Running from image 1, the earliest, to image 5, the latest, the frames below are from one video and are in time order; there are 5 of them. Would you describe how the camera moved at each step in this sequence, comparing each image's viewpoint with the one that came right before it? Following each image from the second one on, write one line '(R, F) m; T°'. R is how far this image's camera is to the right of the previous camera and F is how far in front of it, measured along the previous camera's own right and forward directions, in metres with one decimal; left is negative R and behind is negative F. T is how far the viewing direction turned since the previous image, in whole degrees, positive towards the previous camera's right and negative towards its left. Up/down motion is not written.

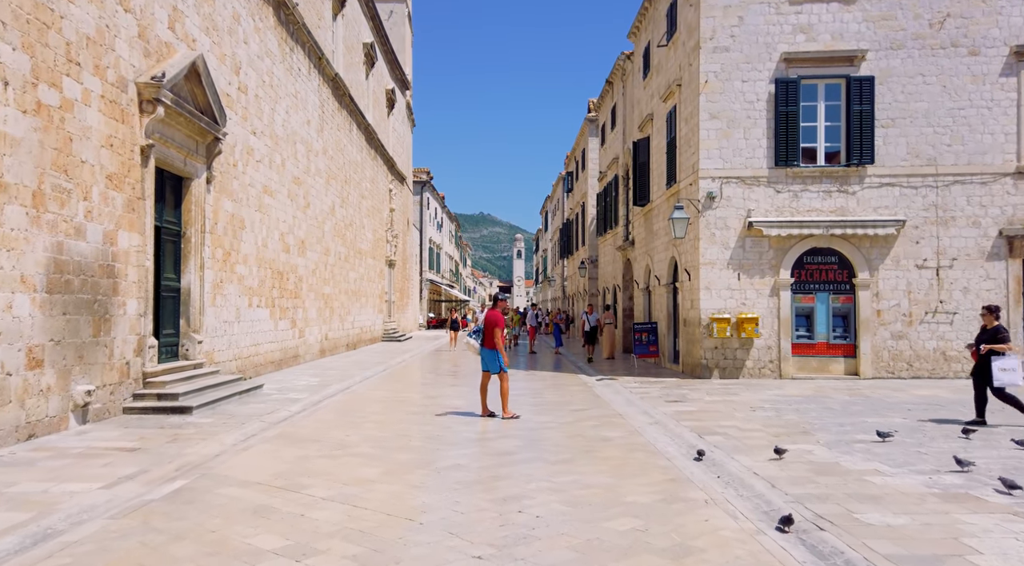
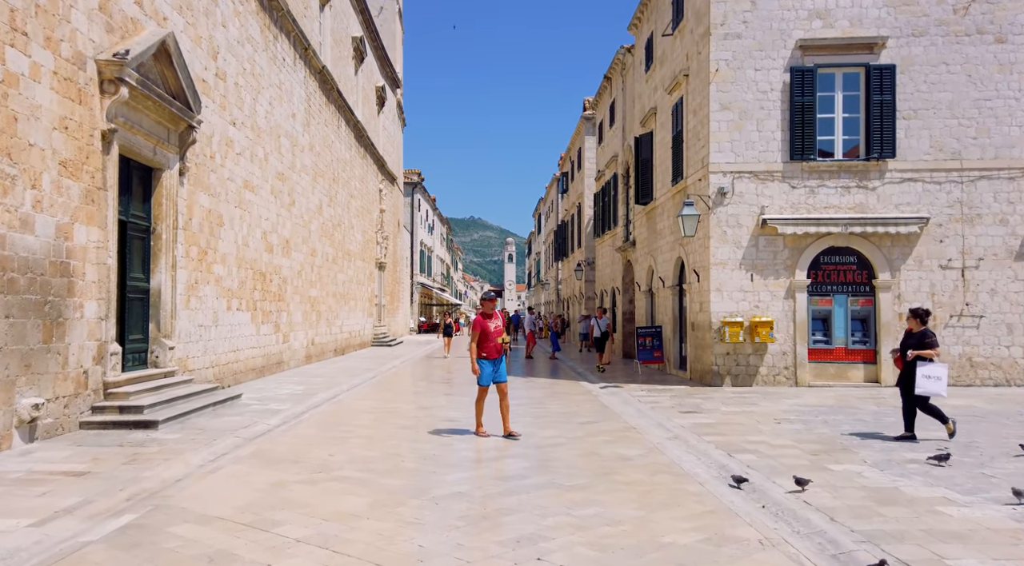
(-0.1, +0.9) m; +1°
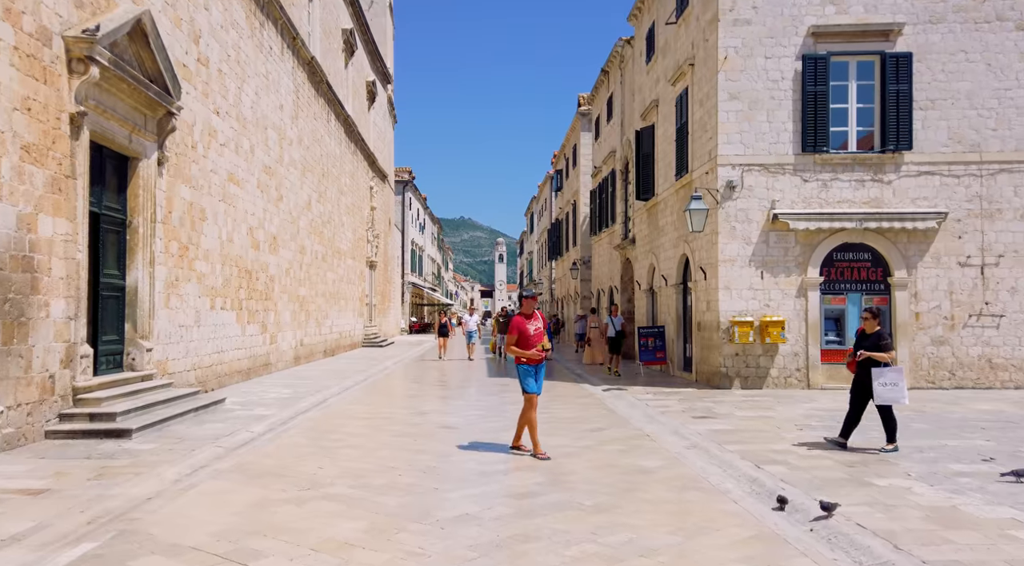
(-0.2, +0.6) m; +1°
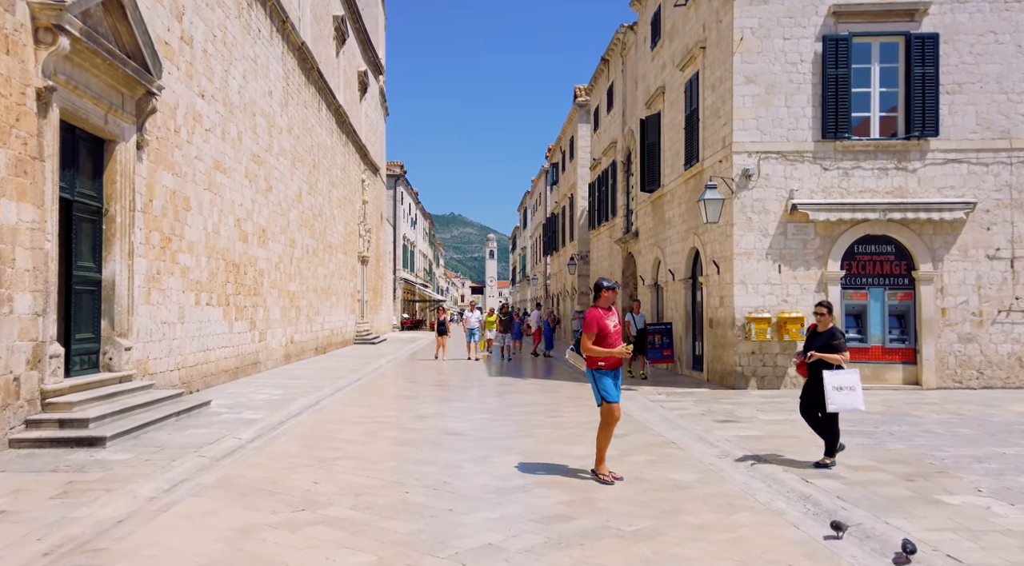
(-0.2, +0.7) m; +1°
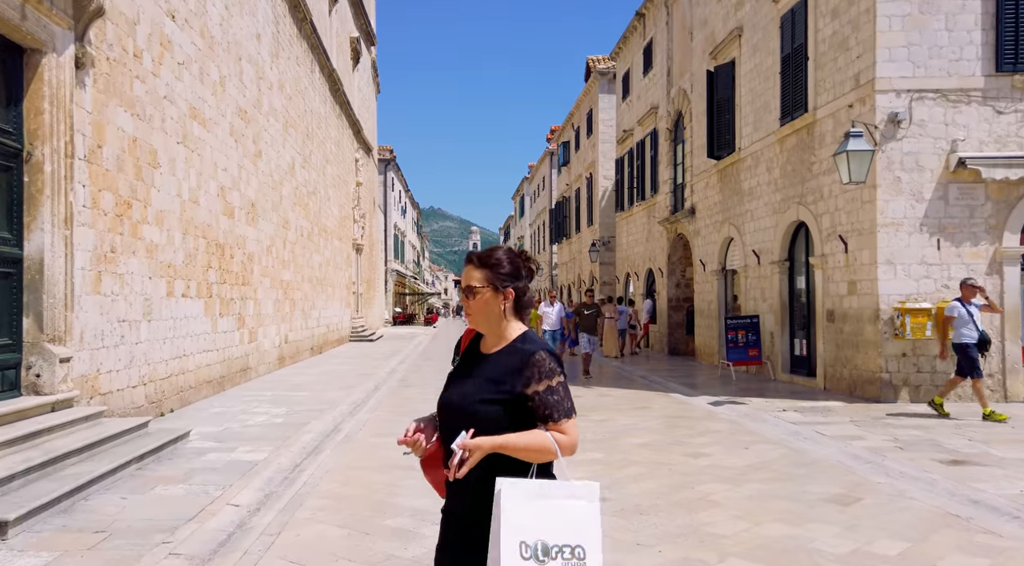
(-1.2, +2.8) m; +2°
